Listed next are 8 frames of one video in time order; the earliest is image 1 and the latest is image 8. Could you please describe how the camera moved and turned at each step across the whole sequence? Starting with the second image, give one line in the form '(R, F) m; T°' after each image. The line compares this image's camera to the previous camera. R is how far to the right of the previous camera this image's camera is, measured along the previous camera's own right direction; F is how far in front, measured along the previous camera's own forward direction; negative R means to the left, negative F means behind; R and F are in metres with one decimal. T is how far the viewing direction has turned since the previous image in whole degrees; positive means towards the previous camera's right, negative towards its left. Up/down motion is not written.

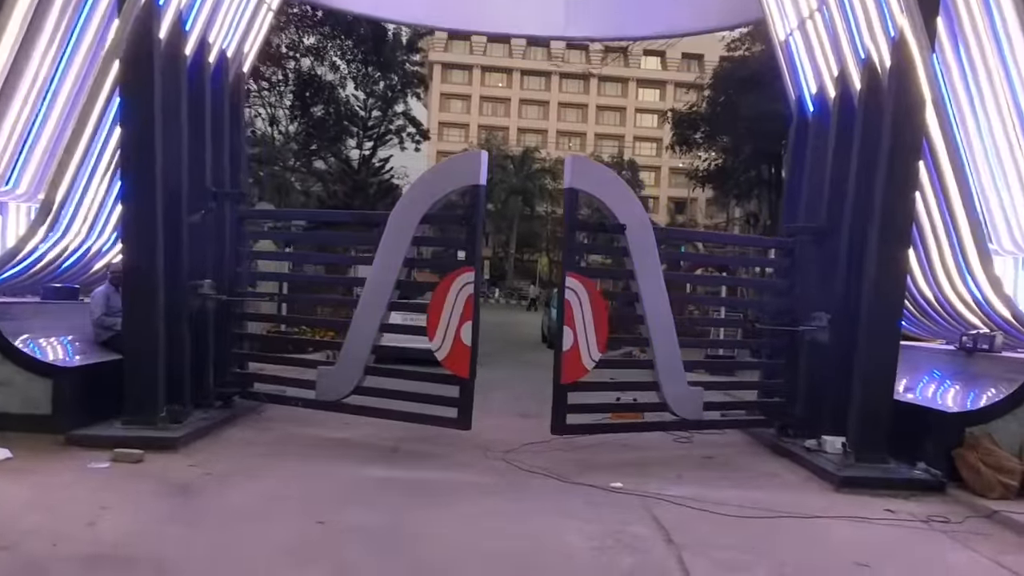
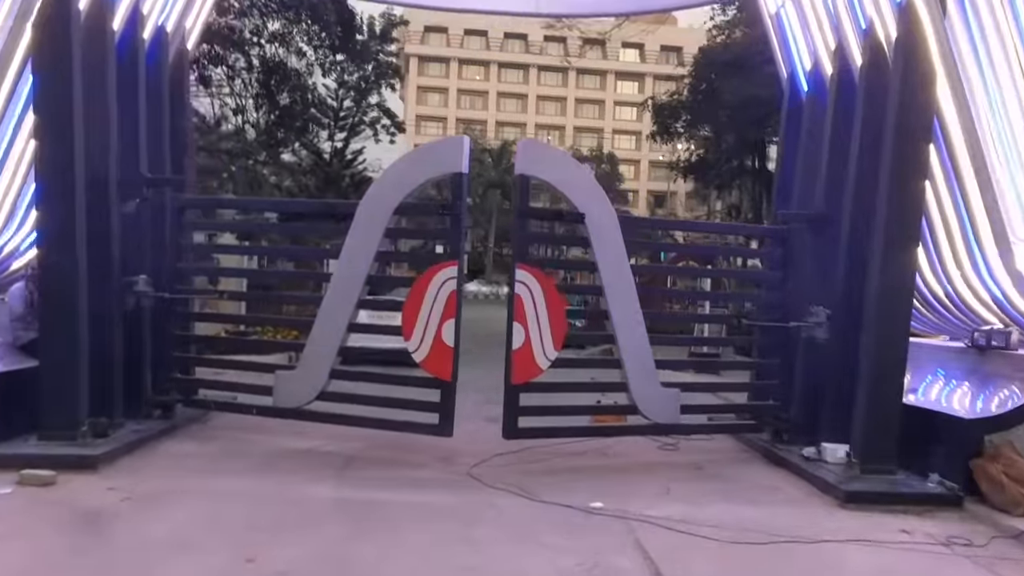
(+0.1, +0.9) m; +1°
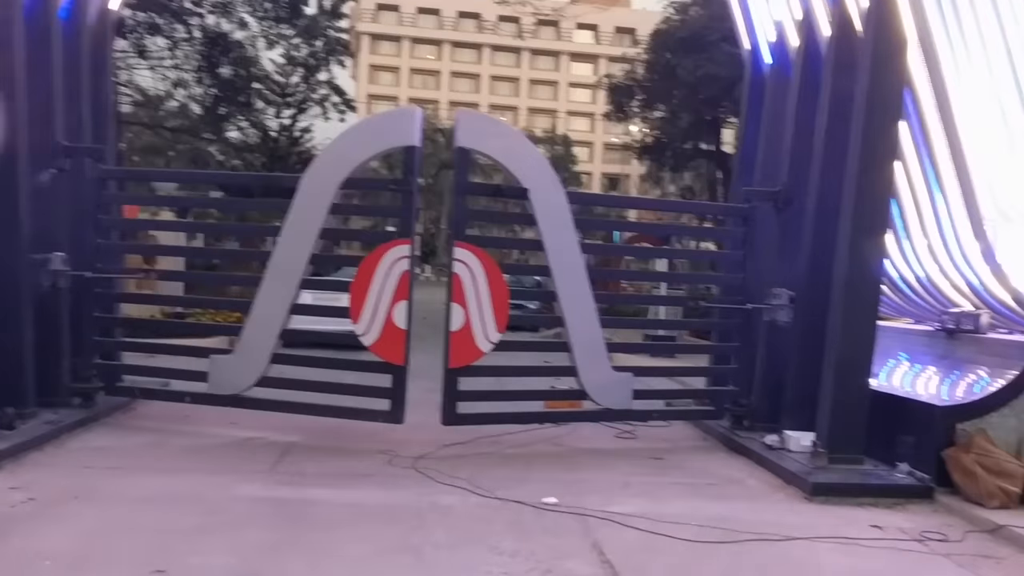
(0.0, +0.5) m; +3°
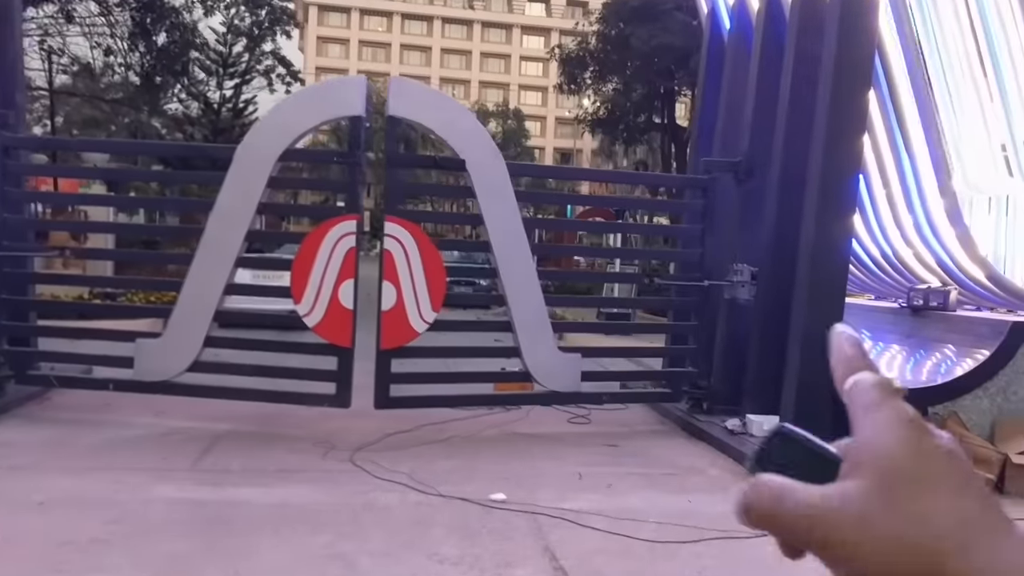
(+0.1, +0.5) m; +3°
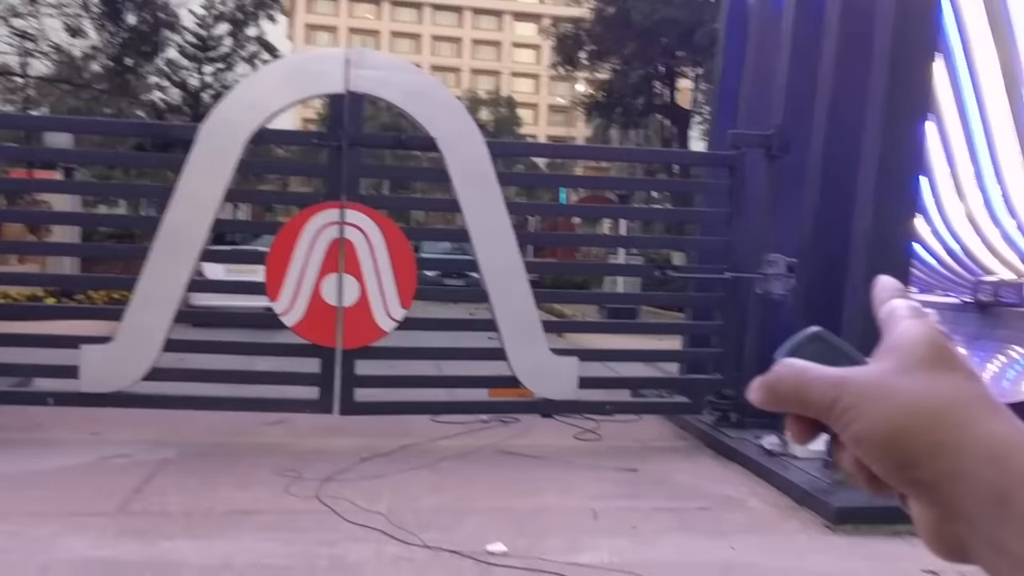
(0.0, +1.1) m; 0°
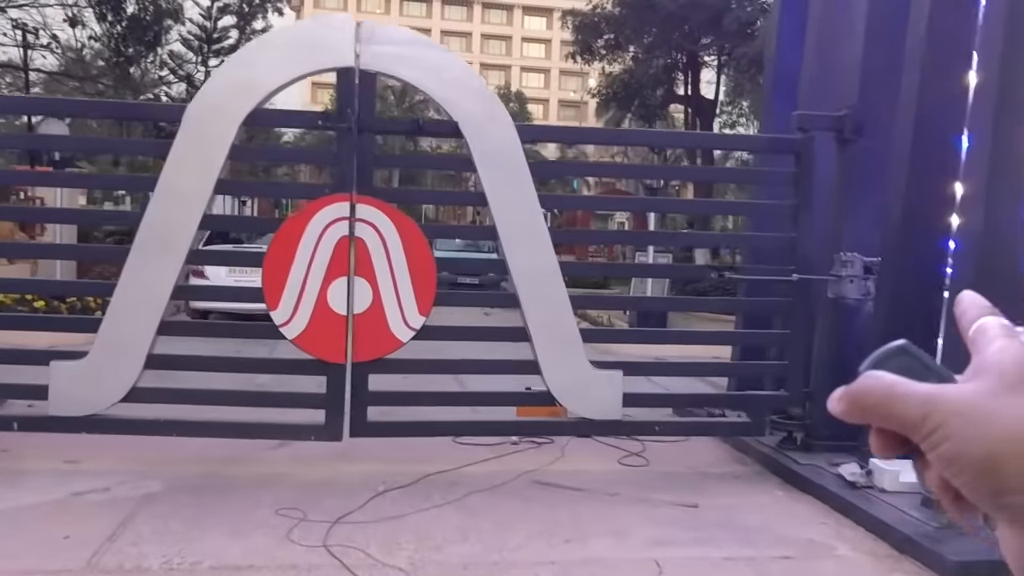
(-0.2, +0.9) m; -1°
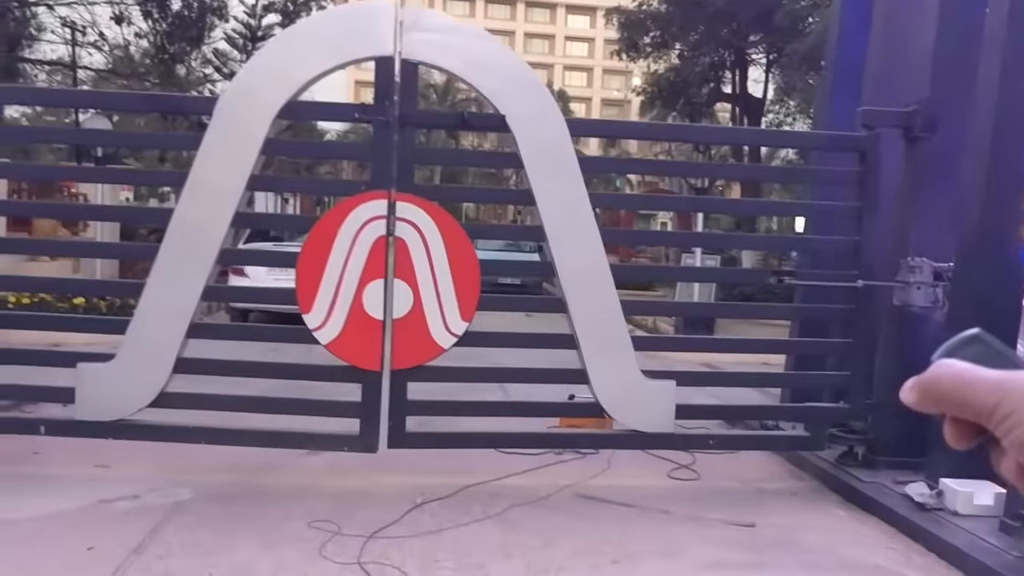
(0.0, +0.3) m; -2°
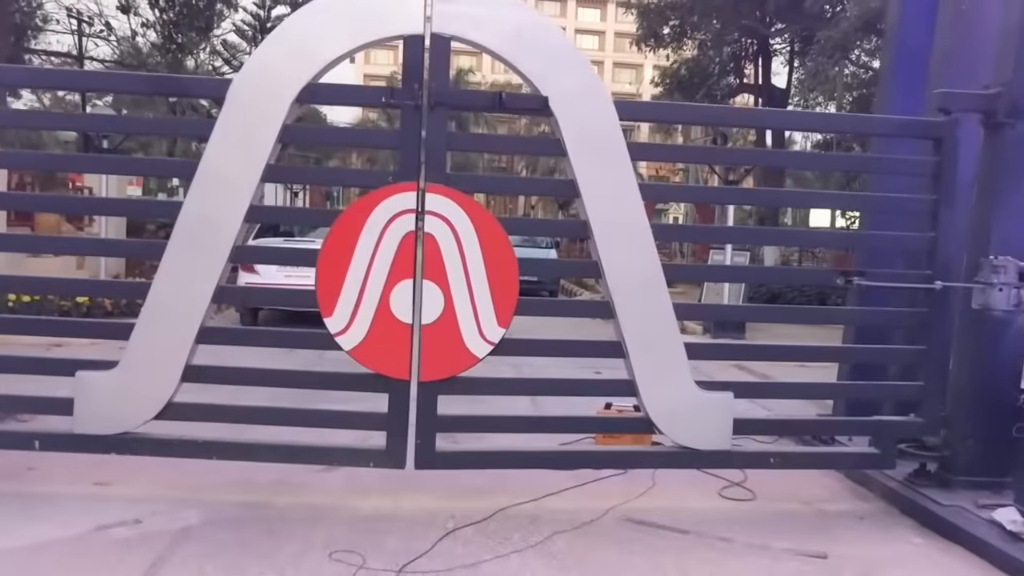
(-0.2, +0.5) m; 0°
